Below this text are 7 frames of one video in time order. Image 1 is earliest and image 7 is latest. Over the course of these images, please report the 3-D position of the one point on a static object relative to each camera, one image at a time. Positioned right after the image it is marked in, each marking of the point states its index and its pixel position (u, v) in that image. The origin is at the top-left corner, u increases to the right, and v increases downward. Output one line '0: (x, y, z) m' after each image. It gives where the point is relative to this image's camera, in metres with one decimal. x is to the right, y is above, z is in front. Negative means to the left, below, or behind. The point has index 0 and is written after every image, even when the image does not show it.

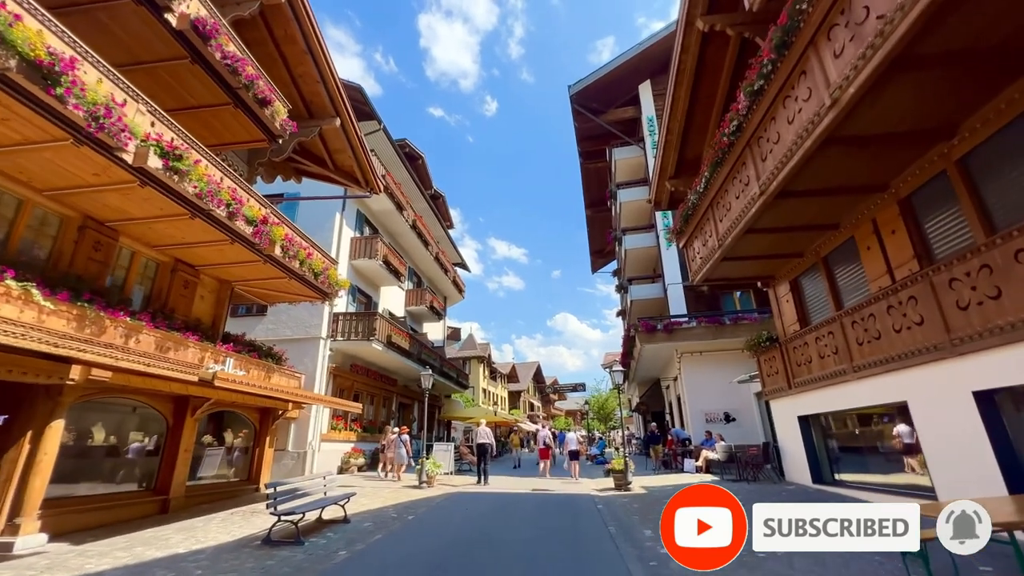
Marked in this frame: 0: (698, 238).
0: (+4.4, +1.2, +10.6) m
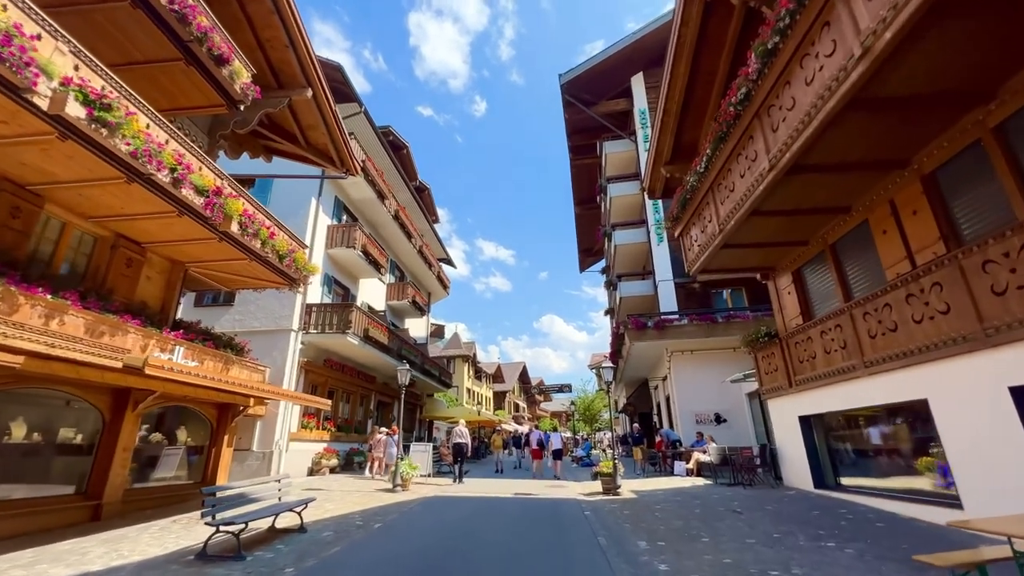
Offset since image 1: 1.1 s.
0: (+4.0, +1.4, +9.9) m
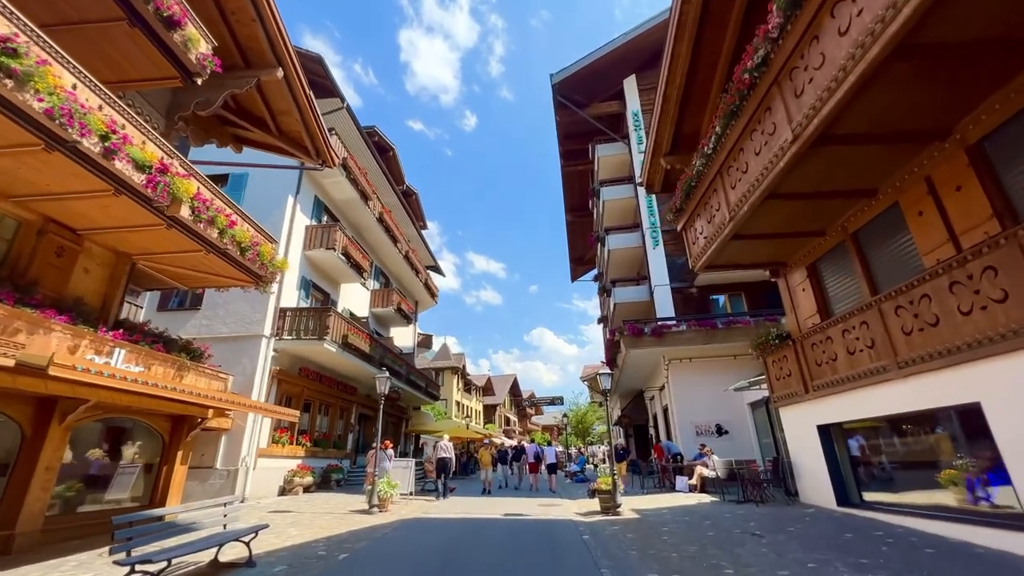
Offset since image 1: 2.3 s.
0: (+3.8, +1.5, +9.0) m
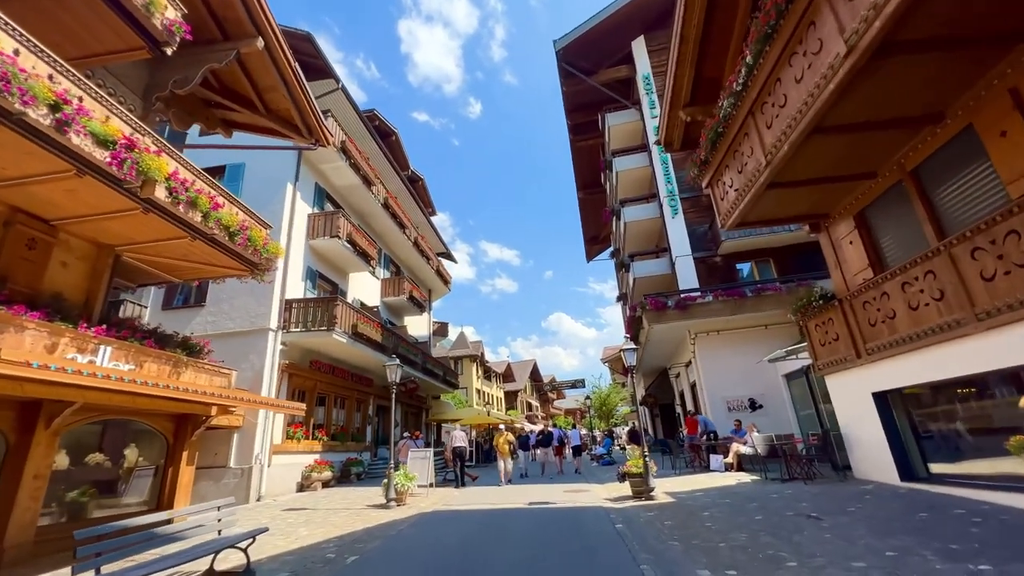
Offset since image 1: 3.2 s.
0: (+3.9, +2.2, +8.1) m
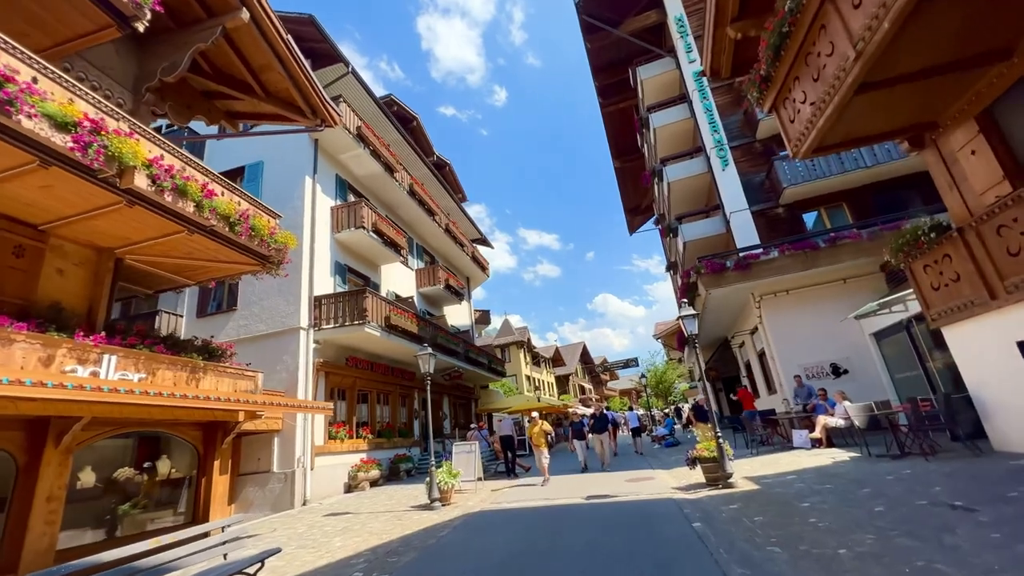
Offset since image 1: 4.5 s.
0: (+4.2, +3.1, +6.5) m
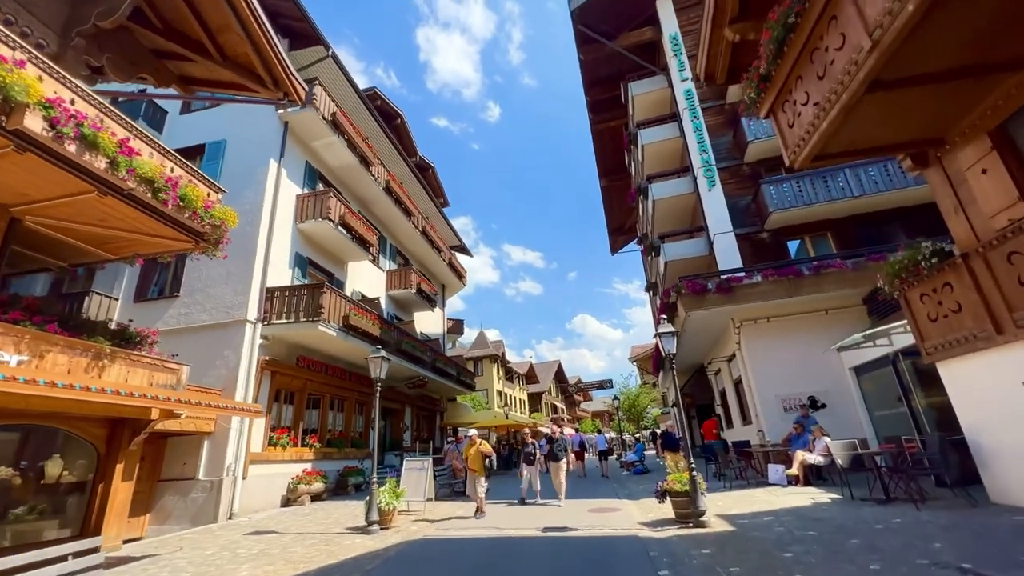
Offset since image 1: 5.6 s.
0: (+3.8, +2.8, +5.9) m
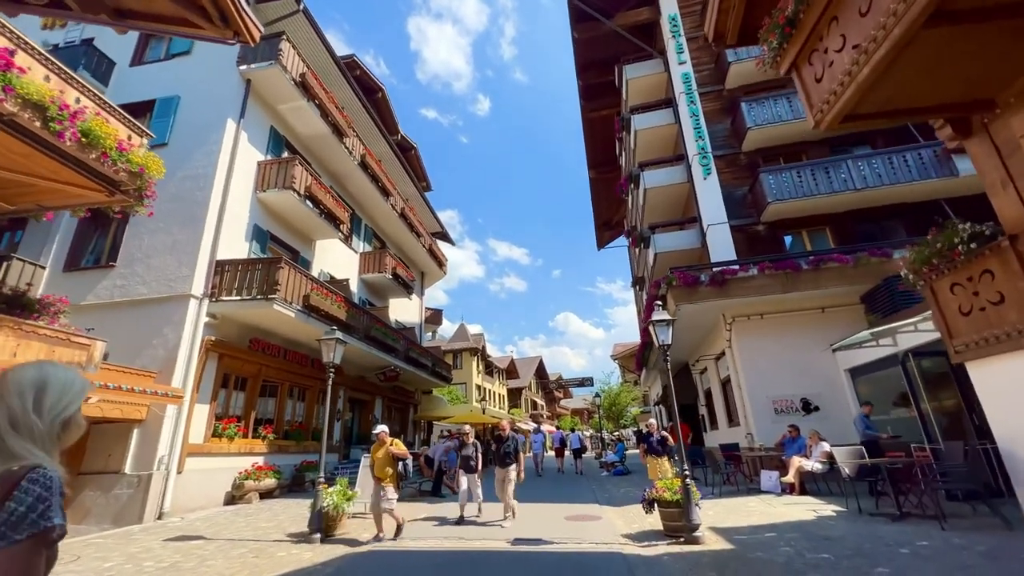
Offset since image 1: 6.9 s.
0: (+3.6, +3.1, +5.0) m
